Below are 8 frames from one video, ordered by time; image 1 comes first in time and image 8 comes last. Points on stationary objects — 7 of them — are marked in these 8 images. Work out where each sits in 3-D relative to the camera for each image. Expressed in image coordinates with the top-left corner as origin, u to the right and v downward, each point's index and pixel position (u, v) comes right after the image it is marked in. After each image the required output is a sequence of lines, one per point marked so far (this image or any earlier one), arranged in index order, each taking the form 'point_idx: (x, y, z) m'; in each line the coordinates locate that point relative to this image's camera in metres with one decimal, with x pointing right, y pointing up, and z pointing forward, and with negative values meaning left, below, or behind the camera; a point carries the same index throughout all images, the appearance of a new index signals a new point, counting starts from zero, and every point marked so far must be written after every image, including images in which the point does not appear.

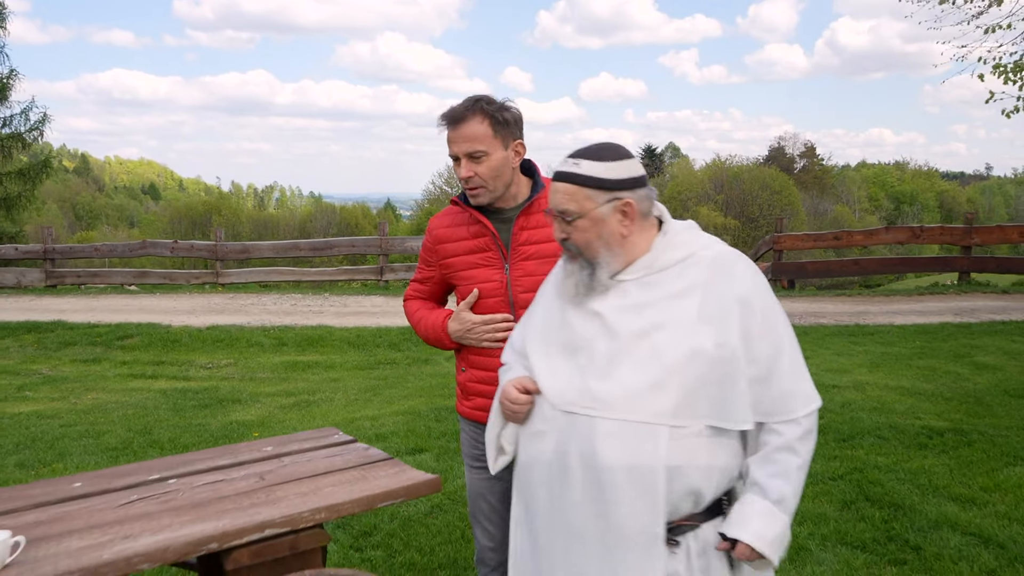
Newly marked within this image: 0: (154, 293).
0: (-6.1, -0.1, +13.5) m
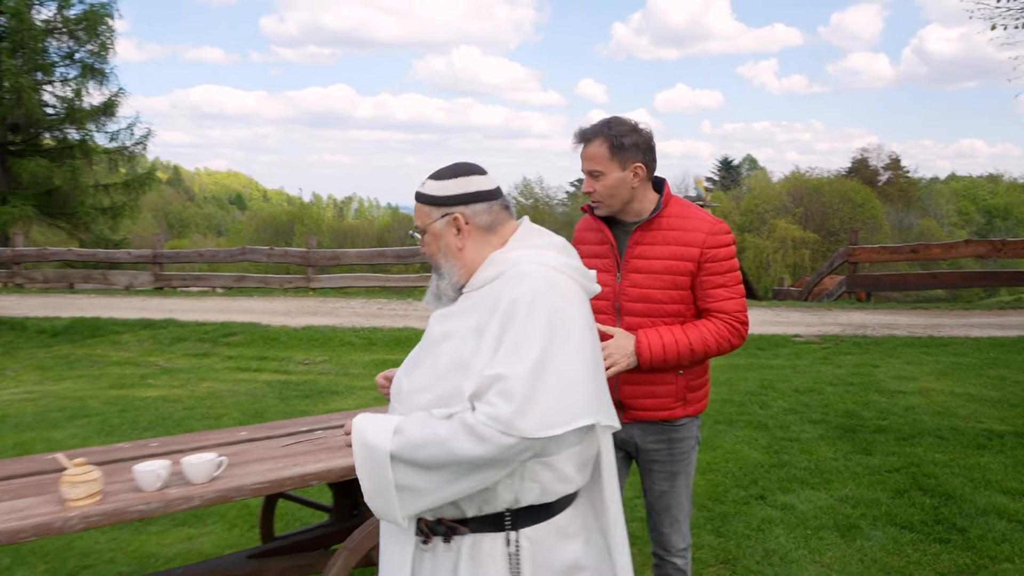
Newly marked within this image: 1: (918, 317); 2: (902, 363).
0: (-4.8, -0.1, +14.5) m
1: (+6.2, -0.4, +12.0) m
2: (+3.9, -0.8, +7.9) m
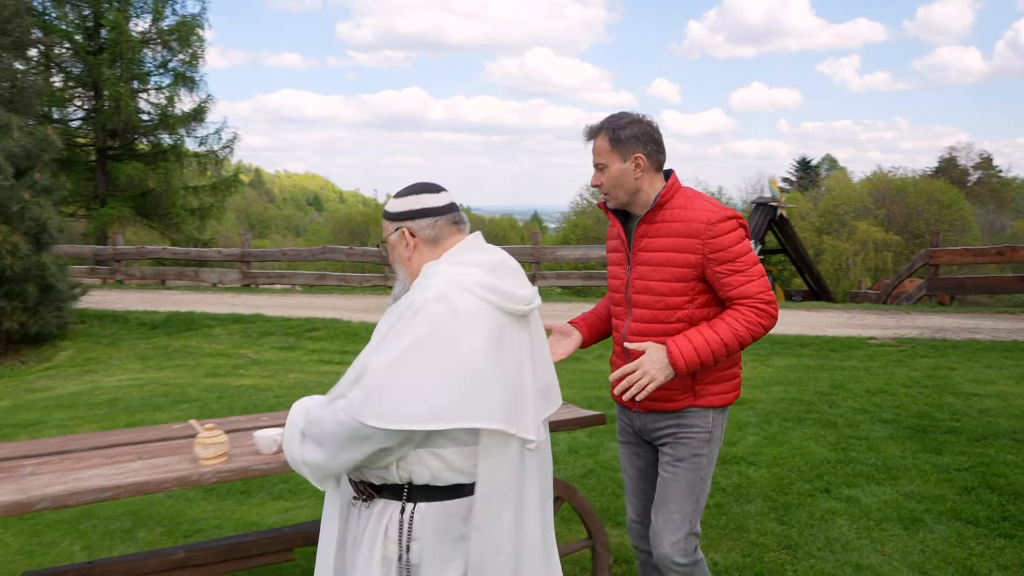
0: (-3.5, -0.1, +15.1) m
1: (+7.3, -0.5, +11.7) m
2: (+4.6, -0.8, +7.7) m
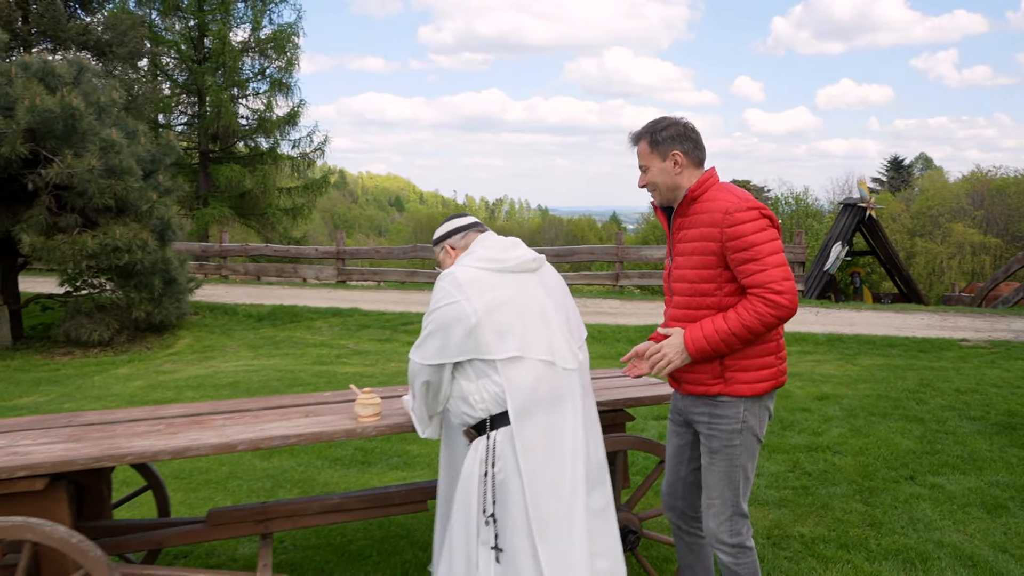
0: (-1.8, 0.0, +15.8) m
1: (+8.5, -0.5, +11.3) m
2: (+5.5, -0.8, +7.6) m
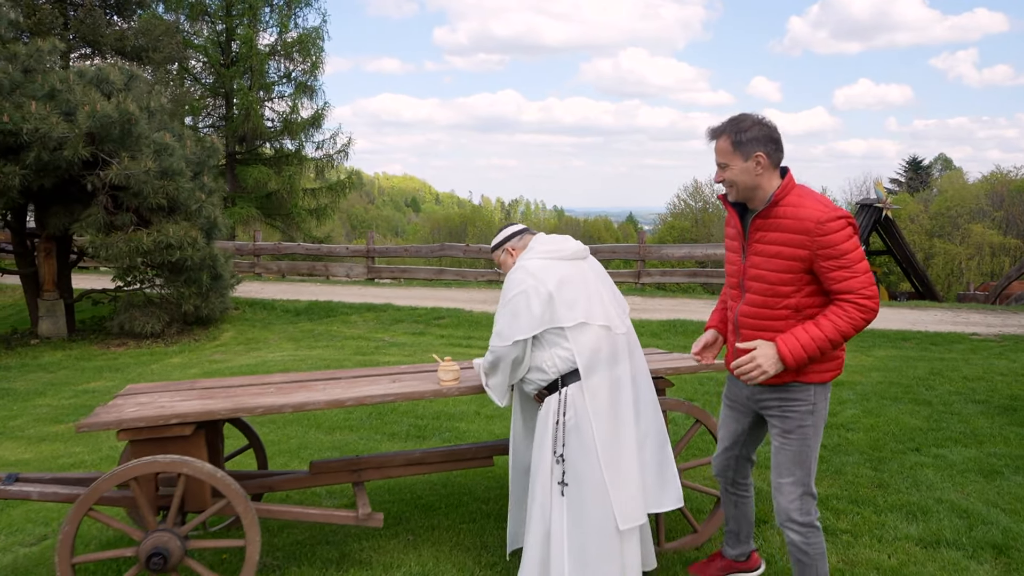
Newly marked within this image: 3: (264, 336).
0: (-1.3, 0.0, +16.3) m
1: (+8.9, -0.5, +11.6) m
2: (+5.8, -0.7, +8.0) m
3: (-3.7, -0.7, +11.7) m
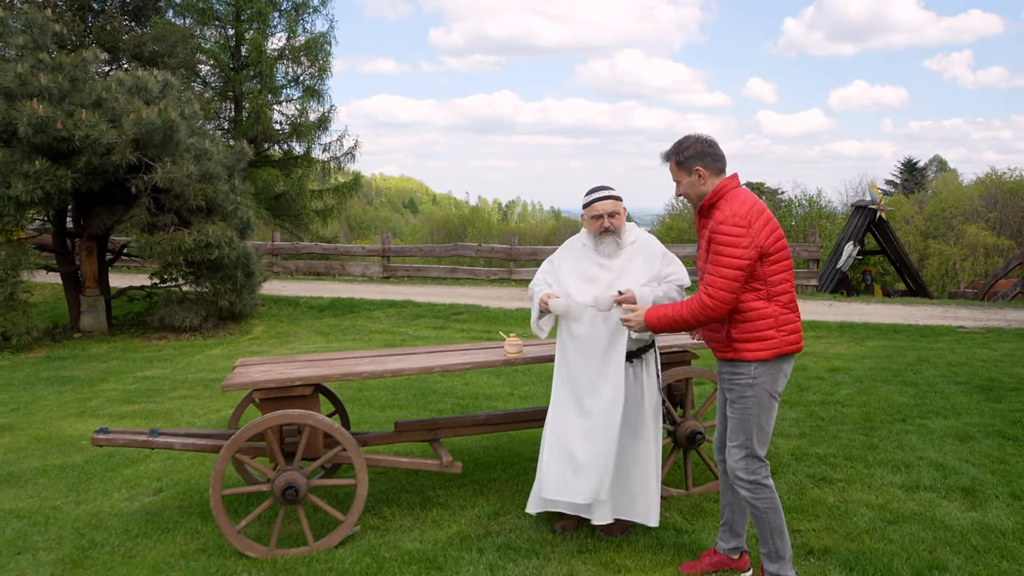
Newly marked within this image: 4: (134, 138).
0: (-1.1, +0.1, +17.0) m
1: (+9.2, -0.5, +12.4) m
2: (+6.1, -0.7, +8.8) m
3: (-3.4, -0.7, +12.3) m
4: (-5.2, +2.1, +10.8) m
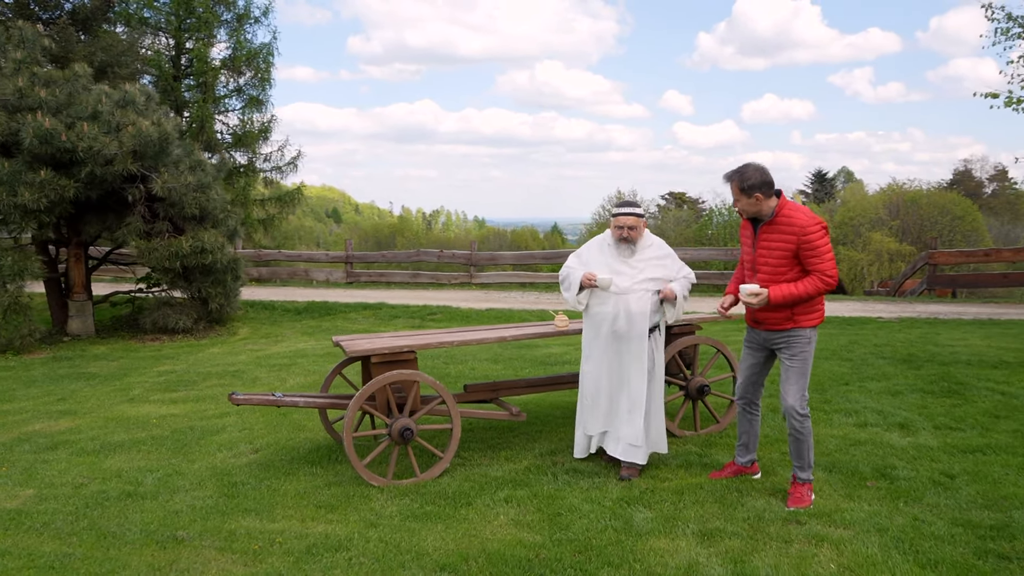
0: (-2.0, 0.0, +18.0) m
1: (+8.7, -0.4, +14.3) m
2: (+6.0, -0.6, +10.4) m
3: (-3.9, -0.7, +13.1) m
4: (-5.5, +2.0, +11.4) m
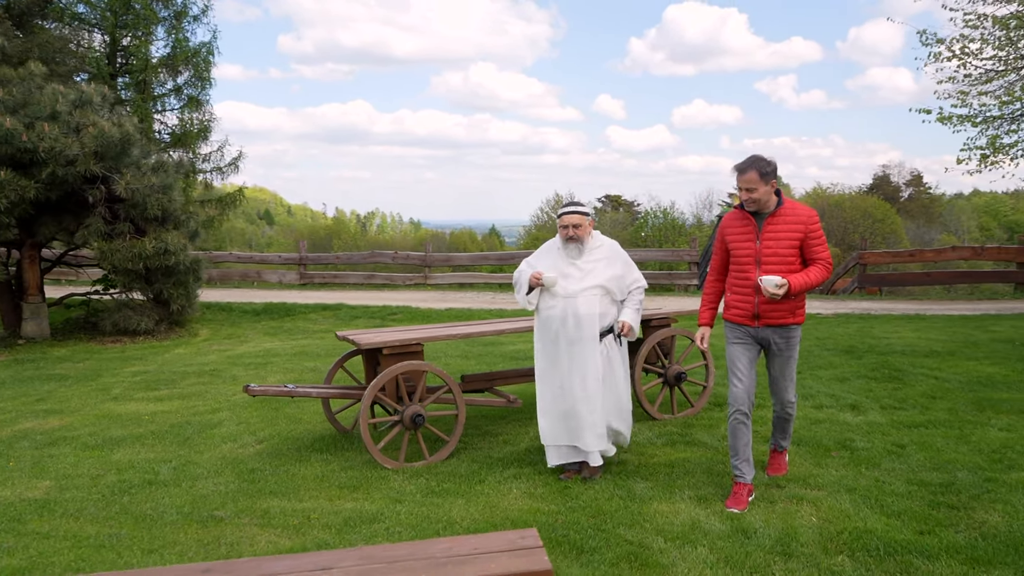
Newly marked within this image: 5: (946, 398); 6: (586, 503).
0: (-3.1, 0.0, +18.2) m
1: (+7.9, -0.3, +15.4) m
2: (+5.5, -0.6, +11.3) m
3: (-4.6, -0.7, +13.2) m
4: (-6.1, +2.0, +11.4) m
5: (+3.5, -0.9, +6.2) m
6: (+0.4, -1.1, +4.1) m
